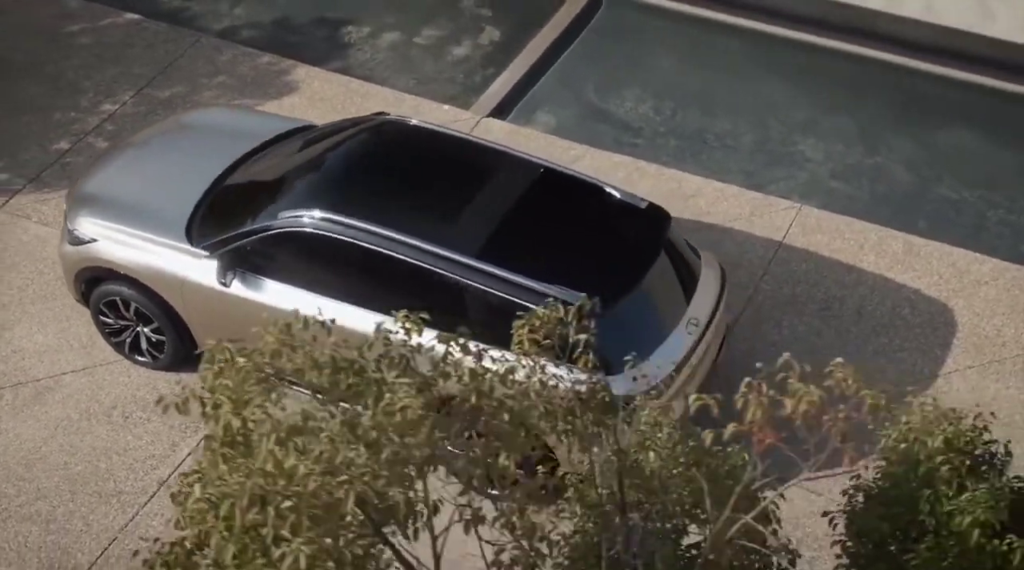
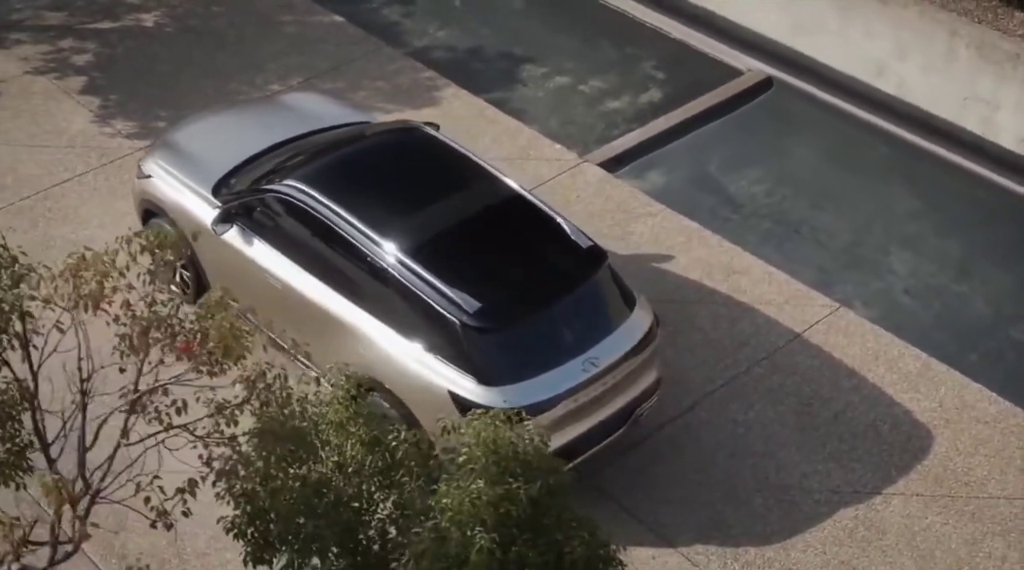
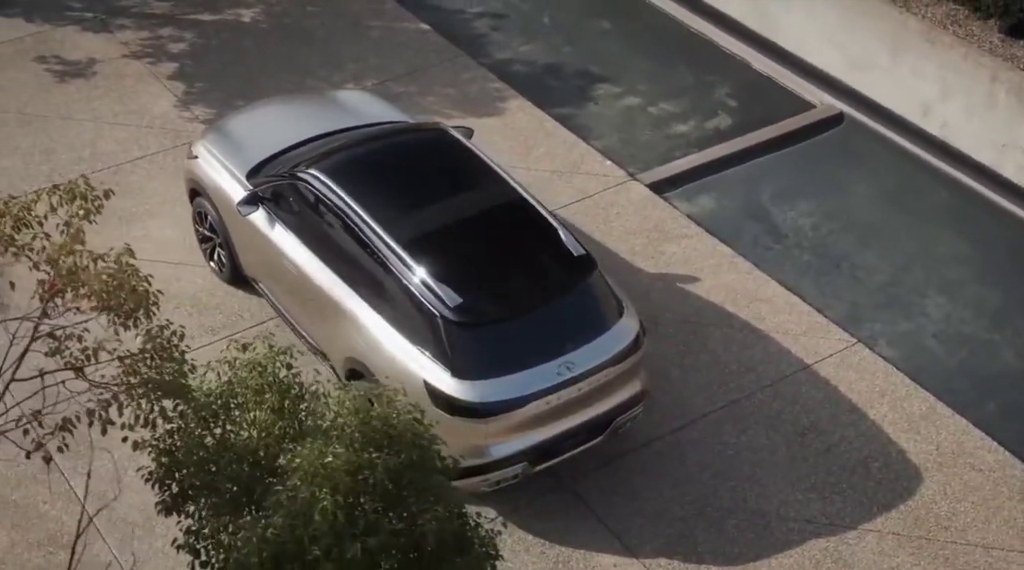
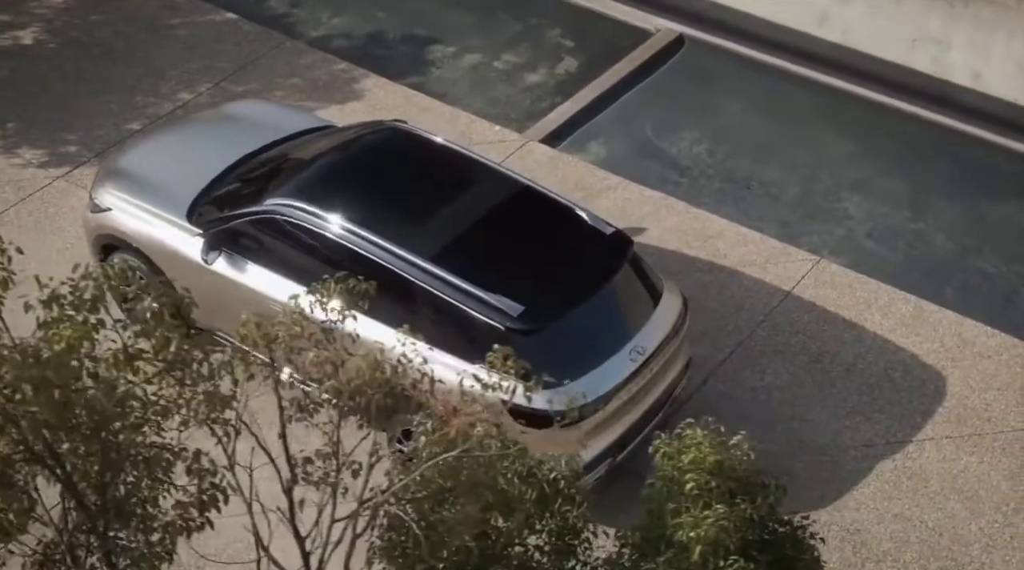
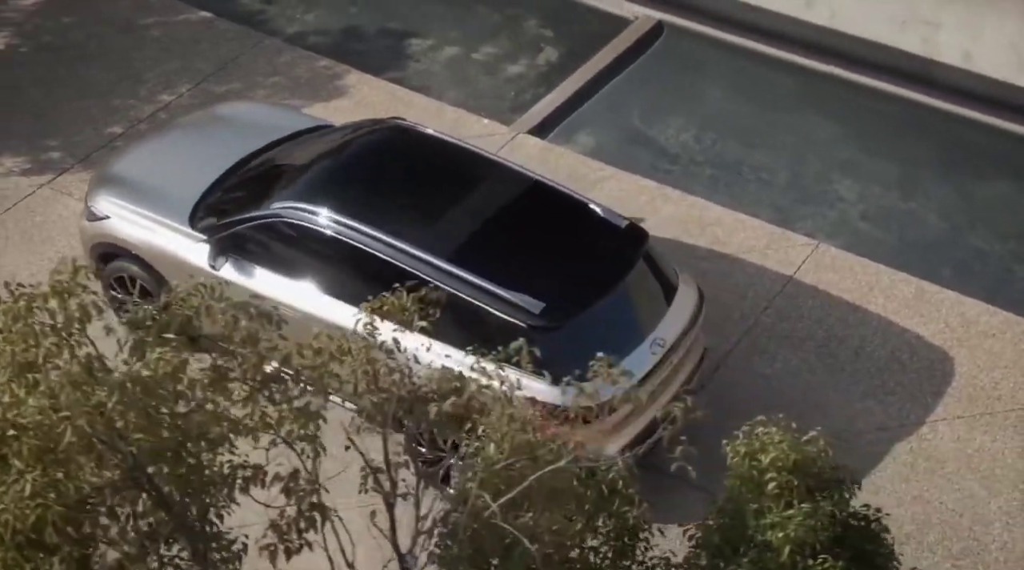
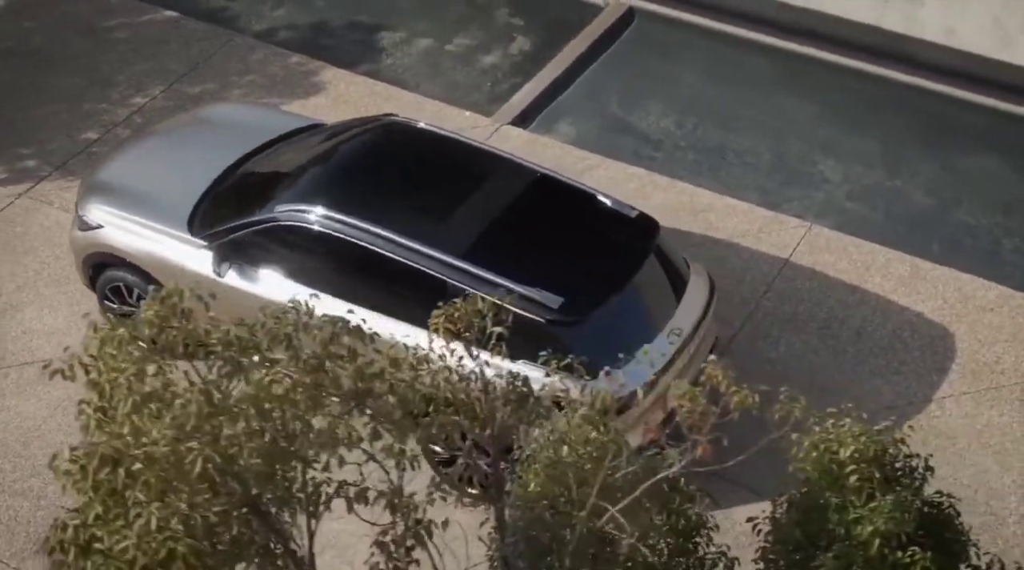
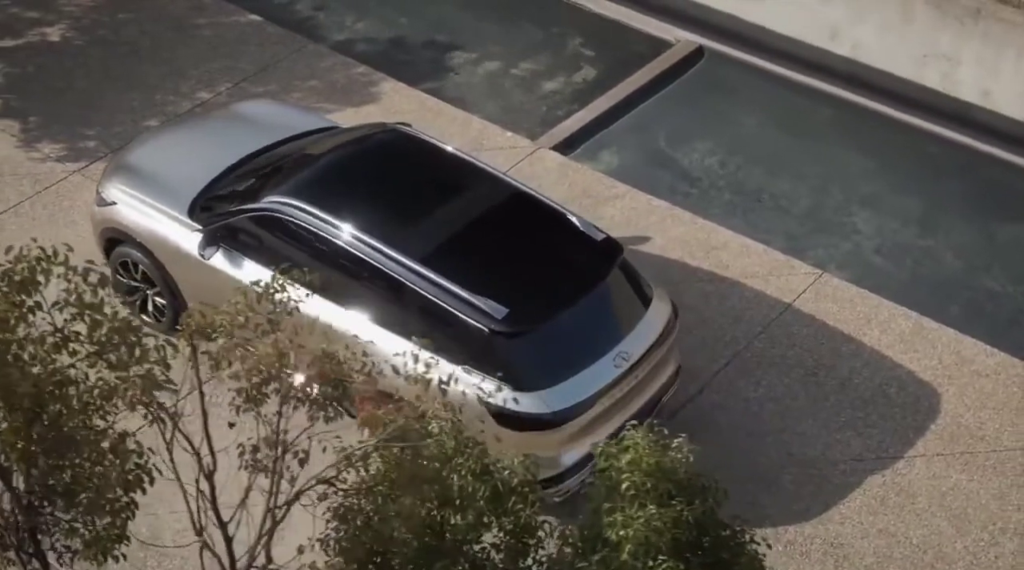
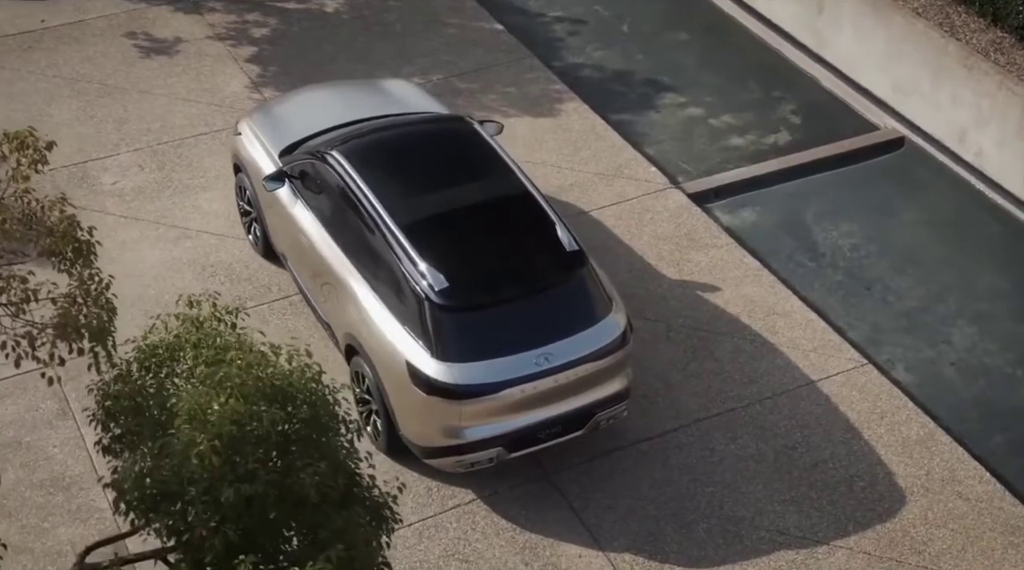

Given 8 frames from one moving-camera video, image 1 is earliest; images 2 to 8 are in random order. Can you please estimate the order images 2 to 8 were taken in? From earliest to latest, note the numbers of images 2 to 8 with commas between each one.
6, 5, 4, 7, 2, 3, 8
